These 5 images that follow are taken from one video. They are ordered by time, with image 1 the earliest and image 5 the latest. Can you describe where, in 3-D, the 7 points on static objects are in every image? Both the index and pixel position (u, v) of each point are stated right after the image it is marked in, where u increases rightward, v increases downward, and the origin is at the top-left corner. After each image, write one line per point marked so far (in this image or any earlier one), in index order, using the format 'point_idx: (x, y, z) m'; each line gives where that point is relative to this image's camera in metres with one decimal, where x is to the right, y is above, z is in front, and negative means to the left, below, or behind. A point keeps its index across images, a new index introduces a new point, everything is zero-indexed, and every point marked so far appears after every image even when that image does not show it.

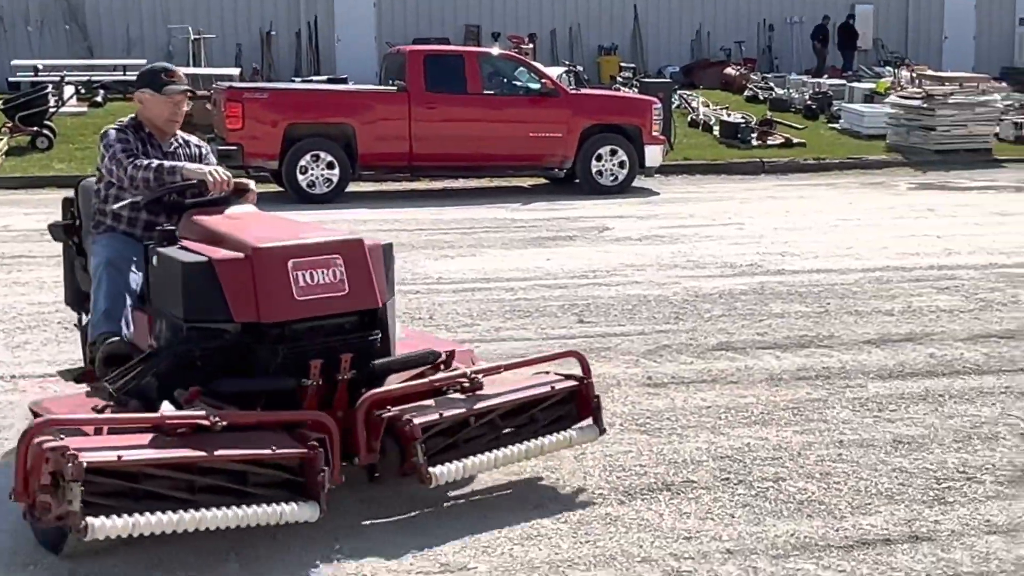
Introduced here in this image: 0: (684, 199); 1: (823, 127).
0: (+1.2, +0.6, +9.4) m
1: (+3.0, +1.6, +13.0) m
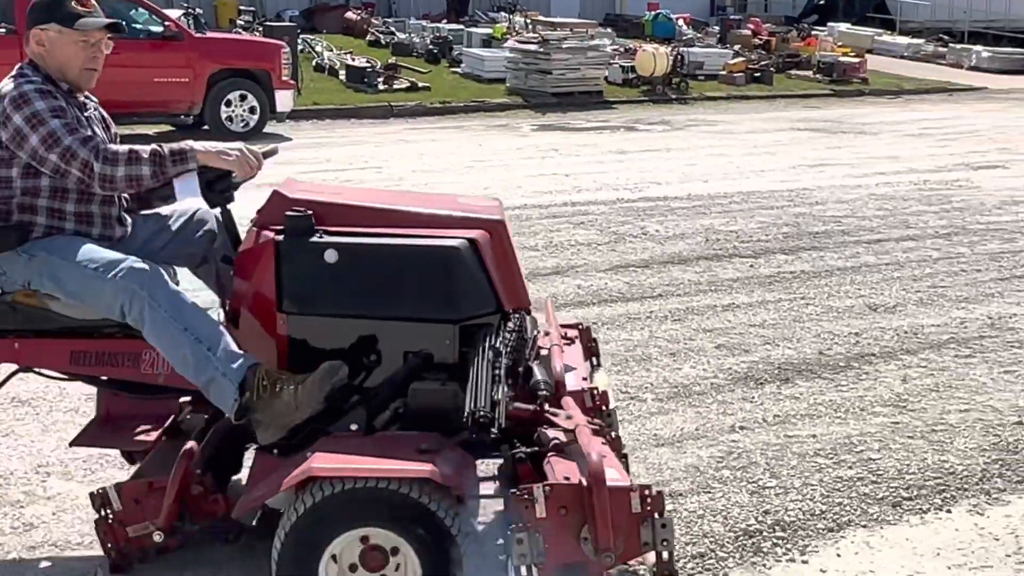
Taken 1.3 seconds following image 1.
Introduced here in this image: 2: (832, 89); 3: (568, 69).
0: (-1.4, +1.0, +9.4) m
1: (-0.7, +2.2, +13.3) m
2: (+3.3, +2.0, +13.8) m
3: (+0.5, +2.0, +12.1) m
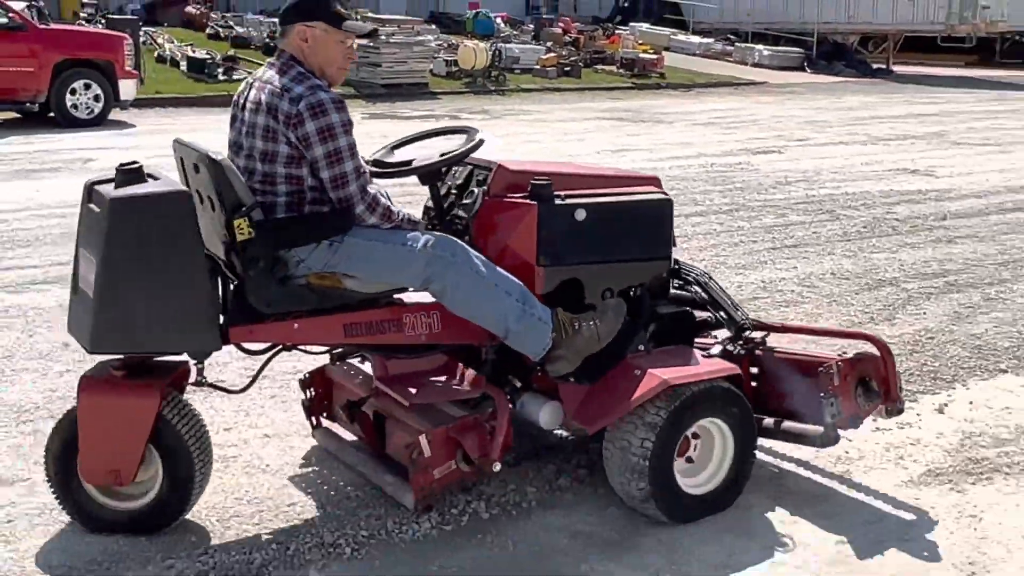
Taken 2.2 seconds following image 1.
0: (-2.6, +1.2, +10.2) m
1: (-2.5, +2.4, +14.1) m
2: (+1.4, +2.3, +15.2) m
3: (-1.1, +2.2, +13.1) m
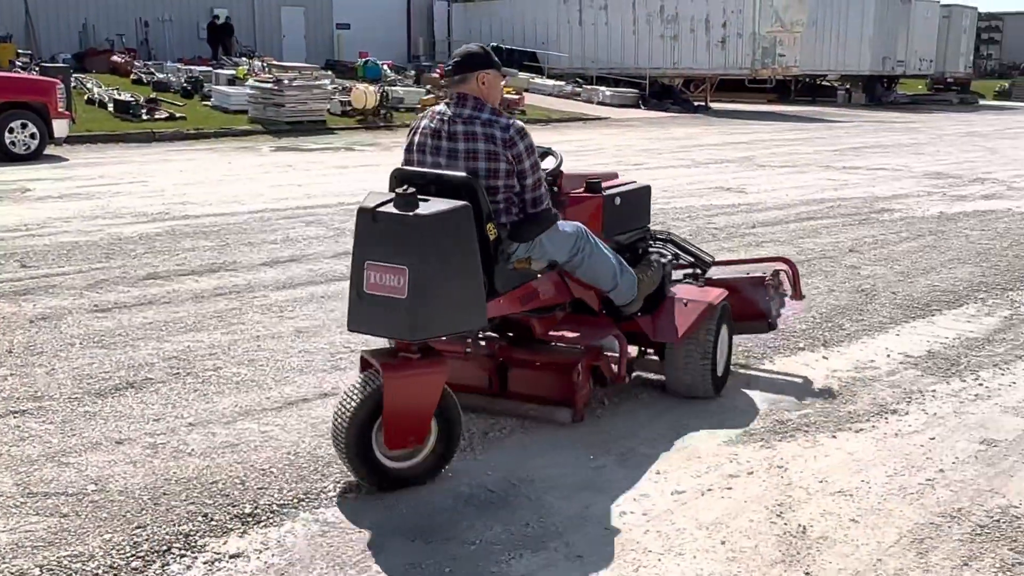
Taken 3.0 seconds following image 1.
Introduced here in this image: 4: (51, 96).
0: (-3.6, +1.1, +12.2) m
1: (-3.9, +2.2, +16.1) m
2: (-0.2, +2.2, +17.6) m
3: (-2.5, +2.1, +15.2) m
4: (-4.5, +1.9, +13.3) m
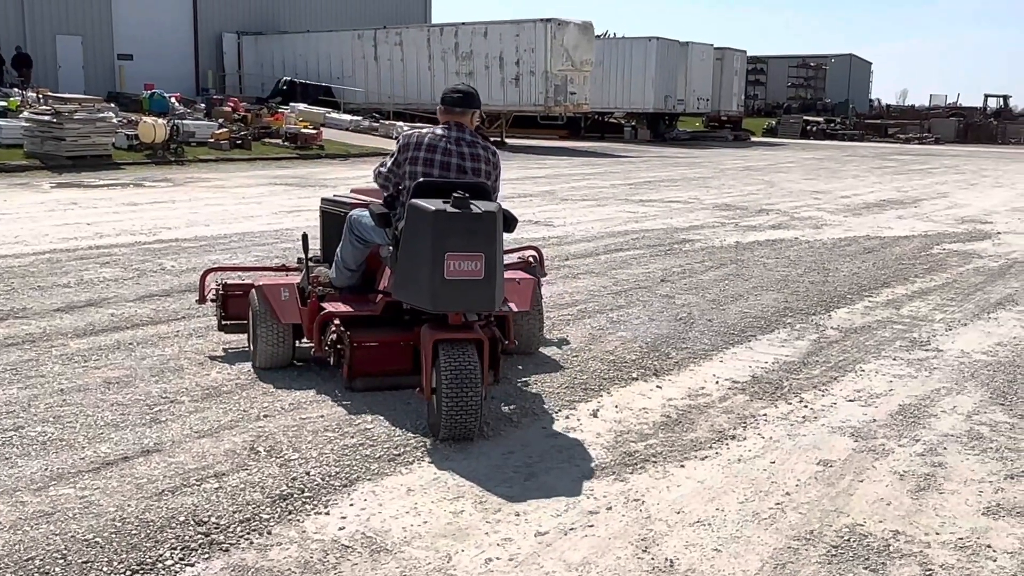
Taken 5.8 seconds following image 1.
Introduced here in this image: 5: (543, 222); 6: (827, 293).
0: (-4.9, +0.7, +10.5) m
1: (-6.0, +1.6, +14.4) m
2: (-2.7, +1.7, +16.6) m
3: (-4.4, +1.6, +13.8) m
4: (-6.0, +1.4, +11.5) m
5: (+0.4, +0.9, +17.4) m
6: (+3.3, -0.1, +13.8) m
